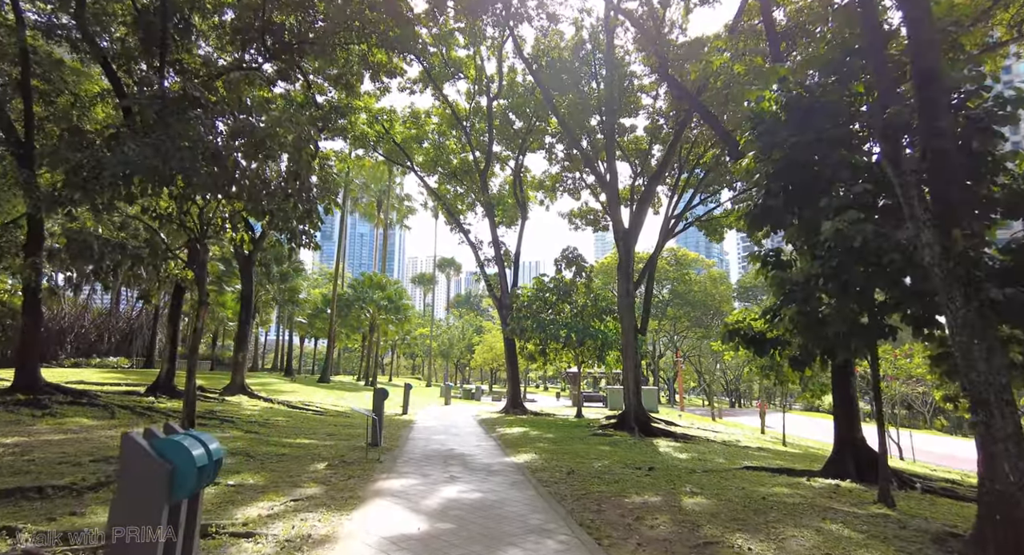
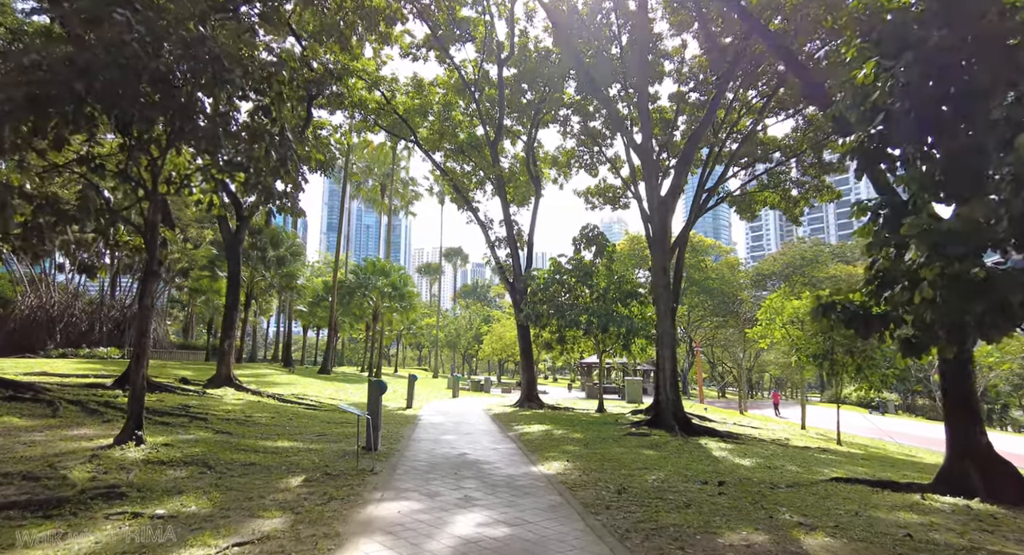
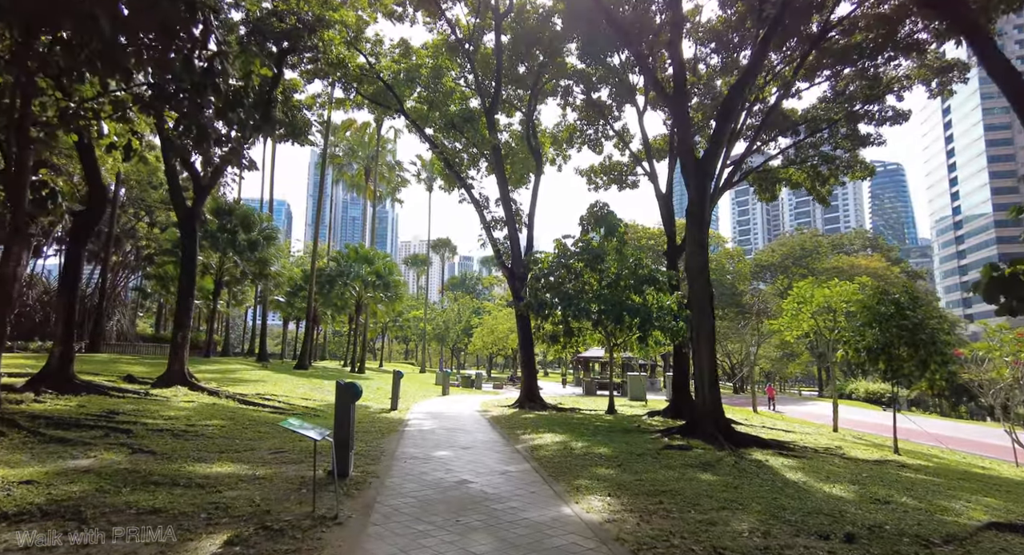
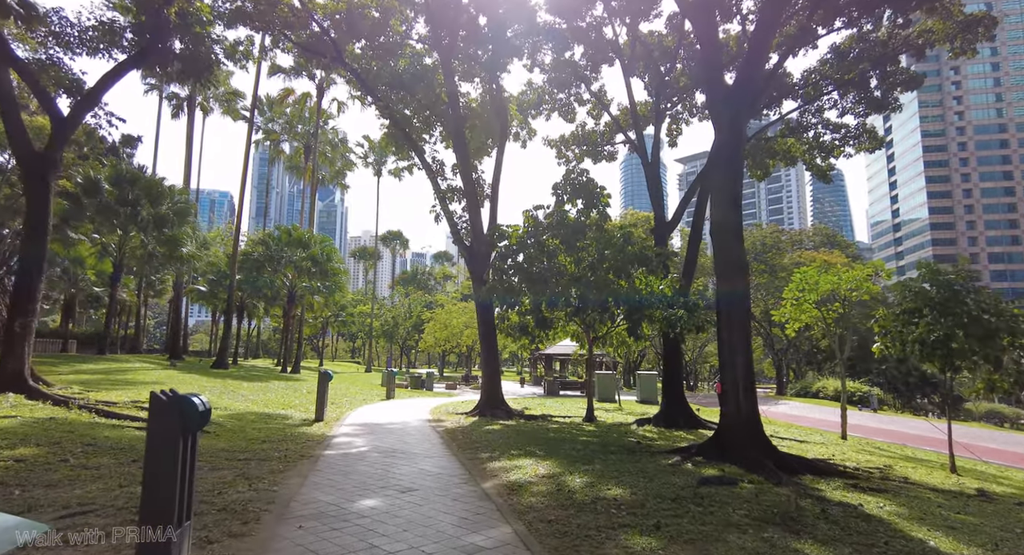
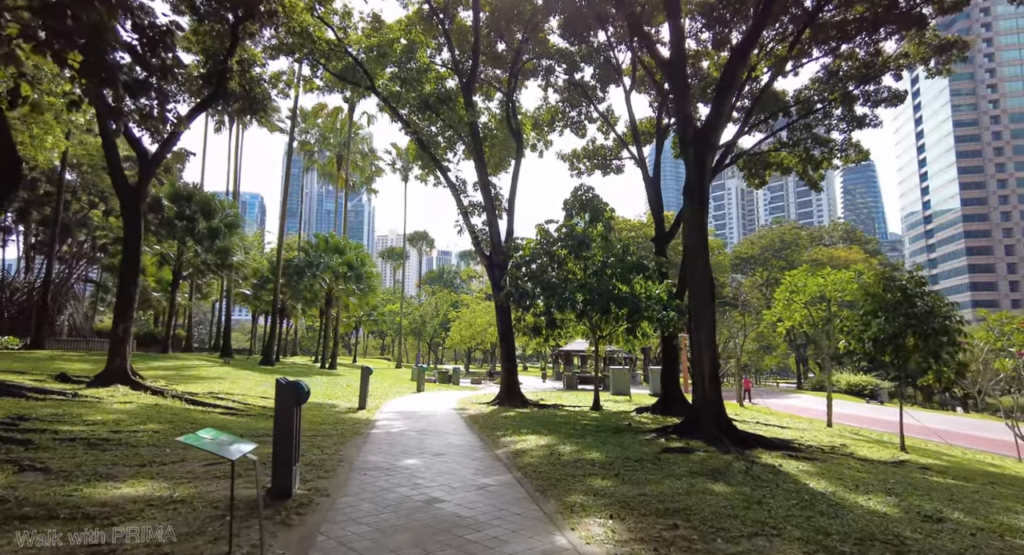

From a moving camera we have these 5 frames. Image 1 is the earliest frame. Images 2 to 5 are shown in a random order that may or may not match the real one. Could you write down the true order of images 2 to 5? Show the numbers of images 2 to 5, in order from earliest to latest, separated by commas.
2, 3, 5, 4
